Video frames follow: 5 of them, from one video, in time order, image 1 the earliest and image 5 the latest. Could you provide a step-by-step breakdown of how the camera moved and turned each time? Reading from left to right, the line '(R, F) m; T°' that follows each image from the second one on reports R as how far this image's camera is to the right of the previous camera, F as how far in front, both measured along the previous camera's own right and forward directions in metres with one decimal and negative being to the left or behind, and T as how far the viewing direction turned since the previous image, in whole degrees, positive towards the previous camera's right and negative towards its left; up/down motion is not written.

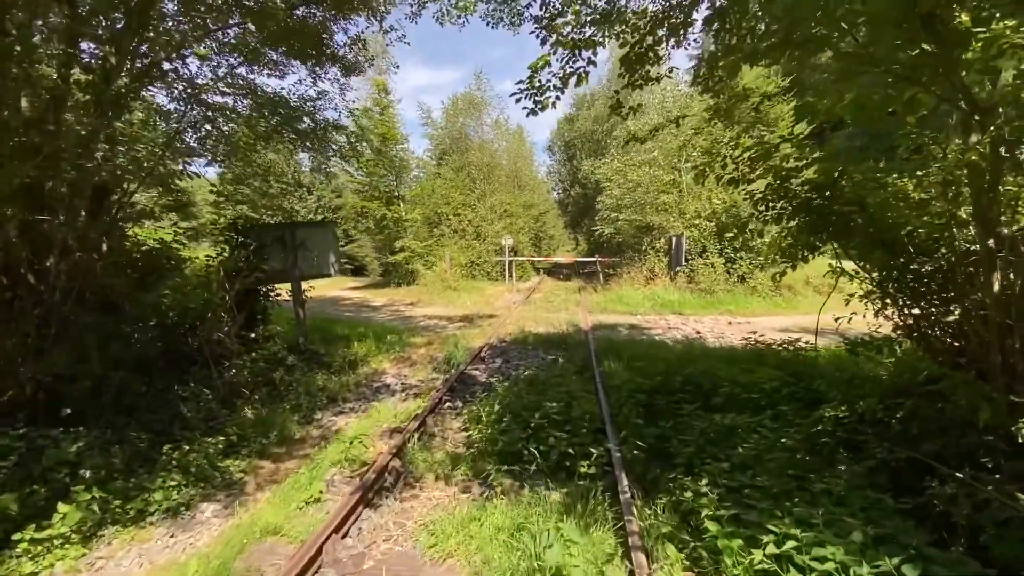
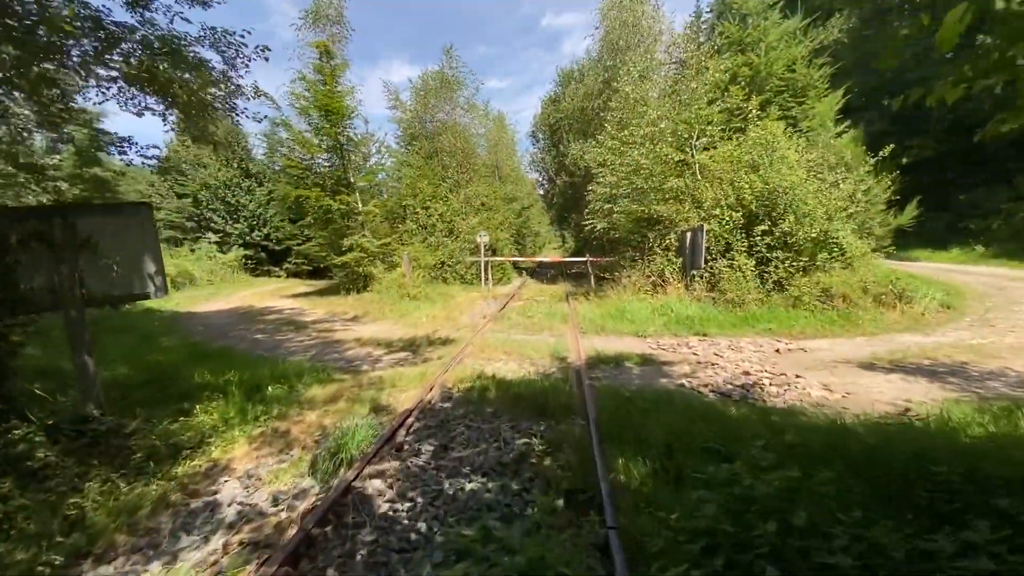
(+0.5, +3.9) m; +2°
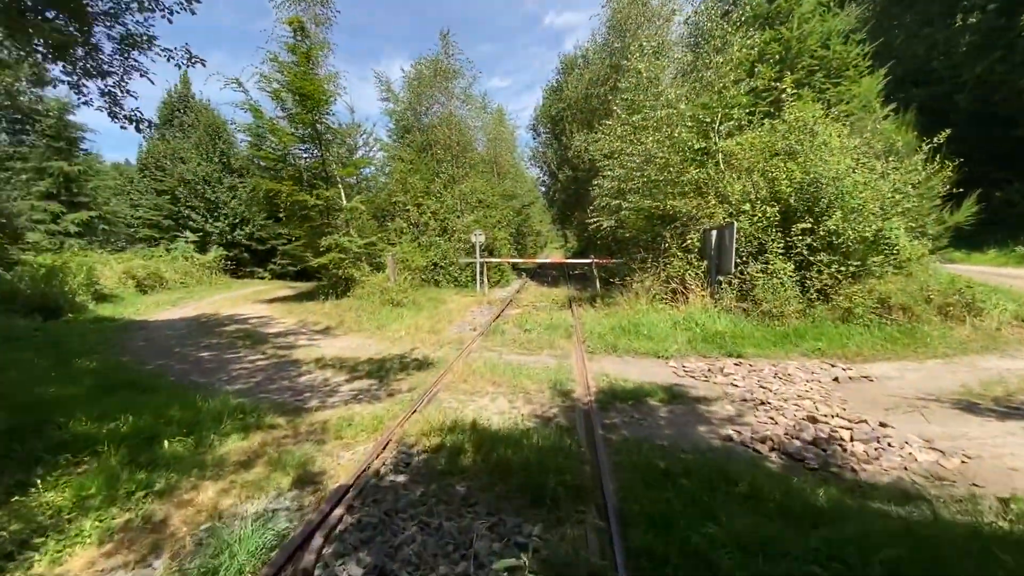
(+0.2, +1.9) m; 0°
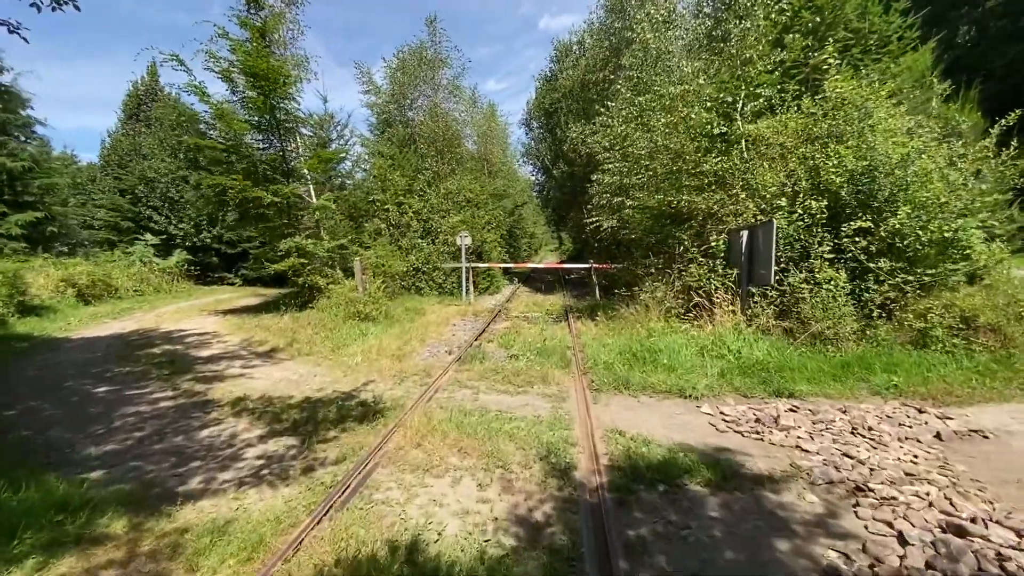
(+0.2, +2.1) m; +1°
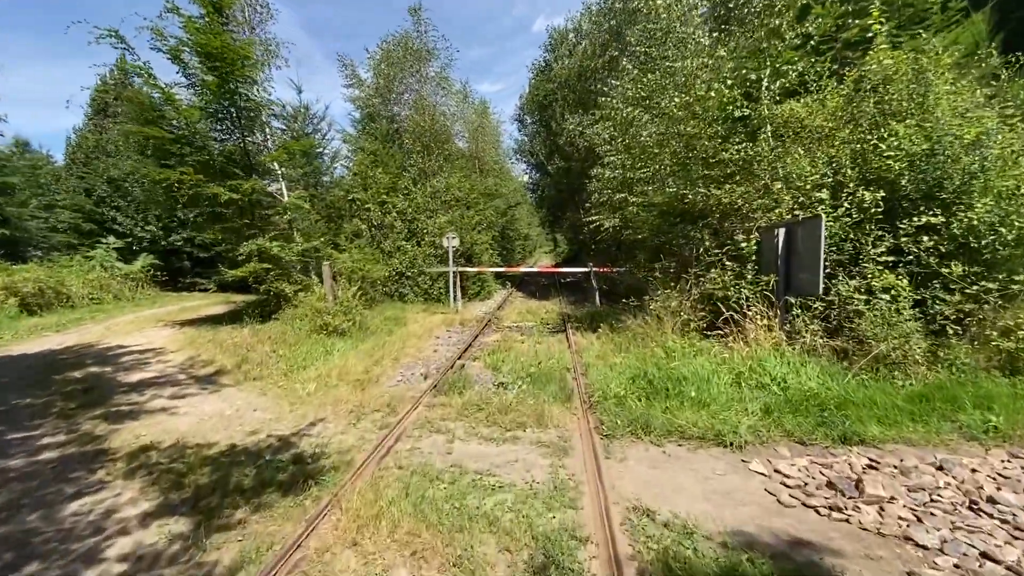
(+0.1, +1.6) m; +1°
